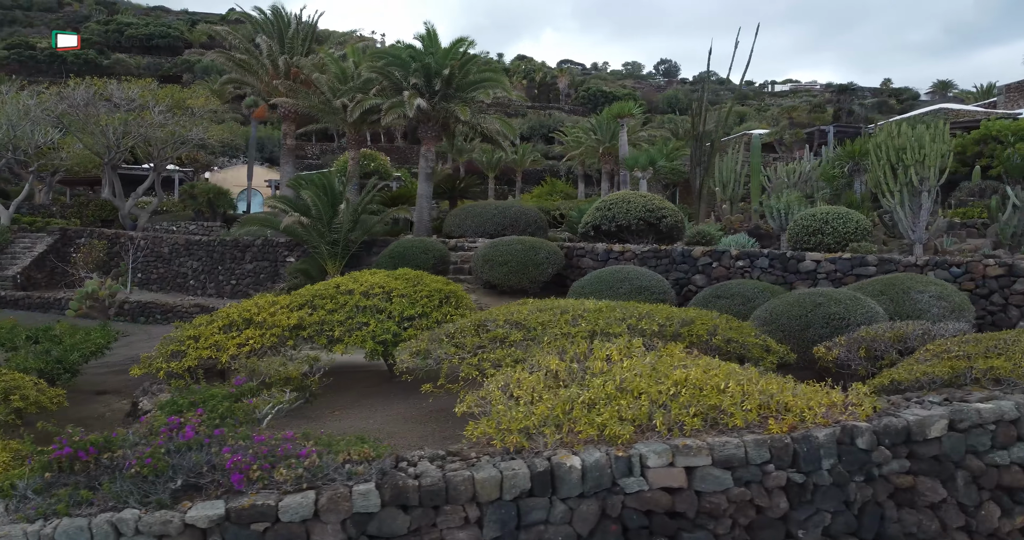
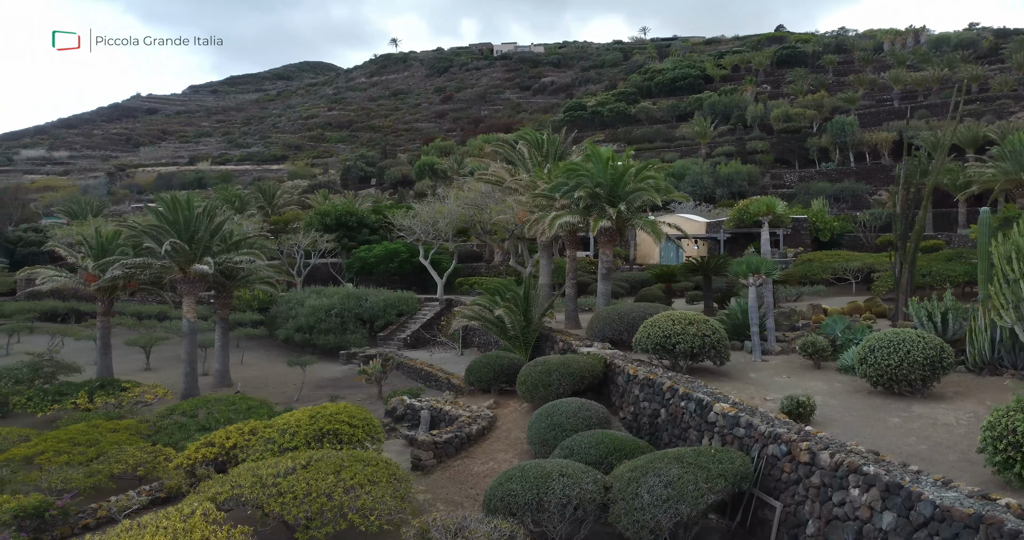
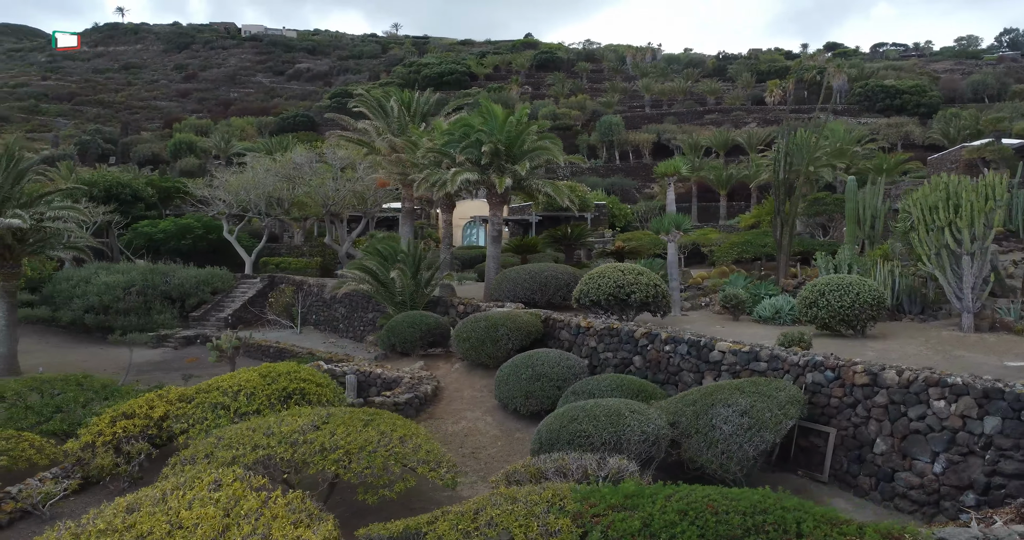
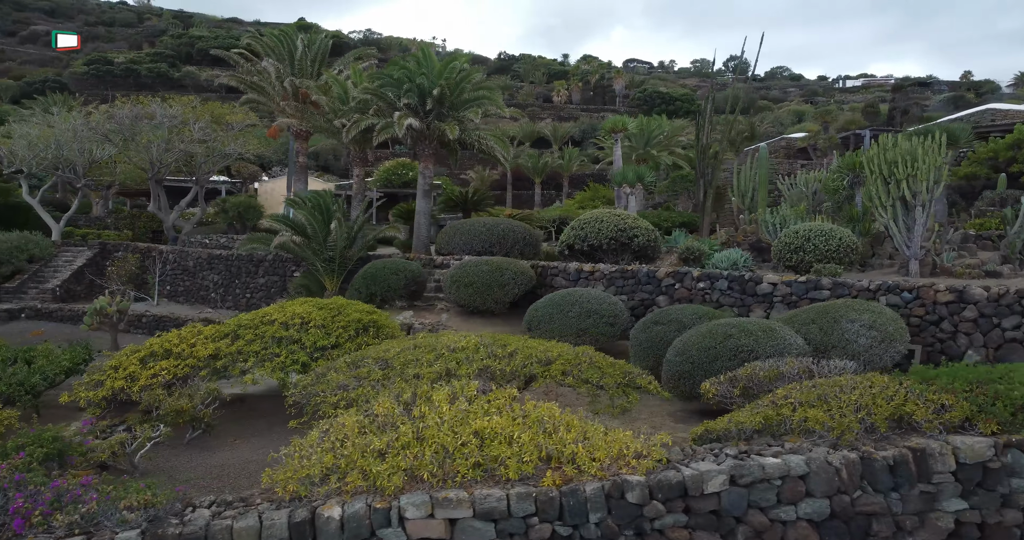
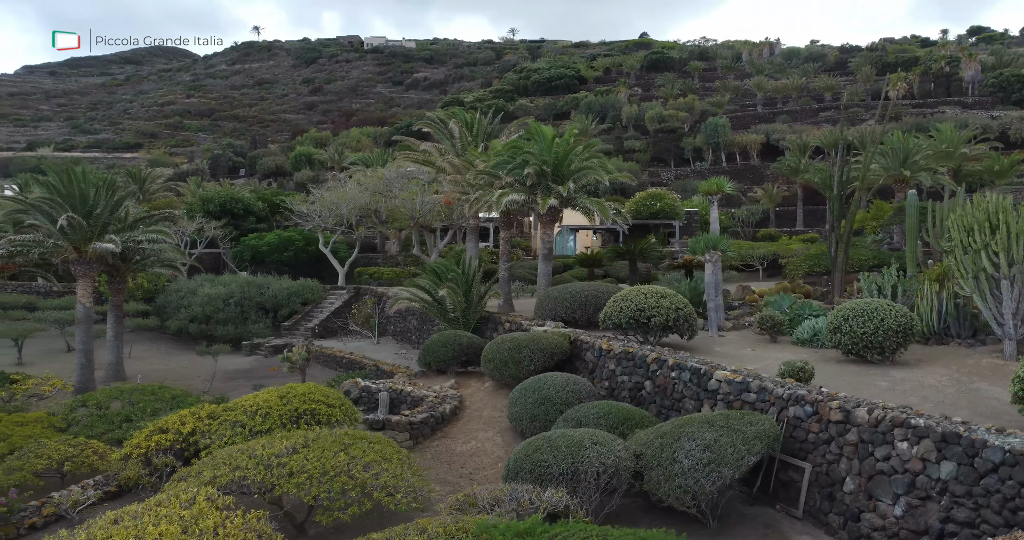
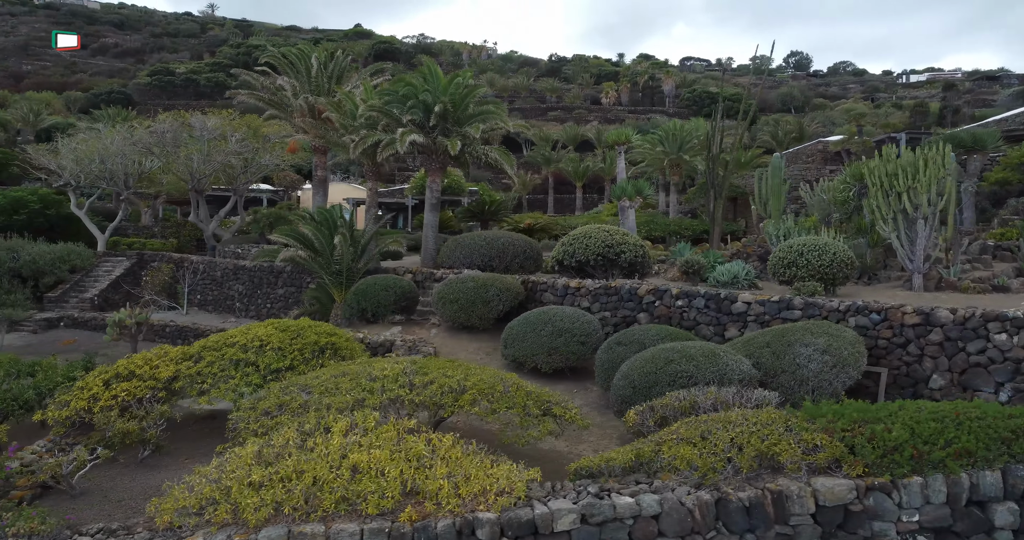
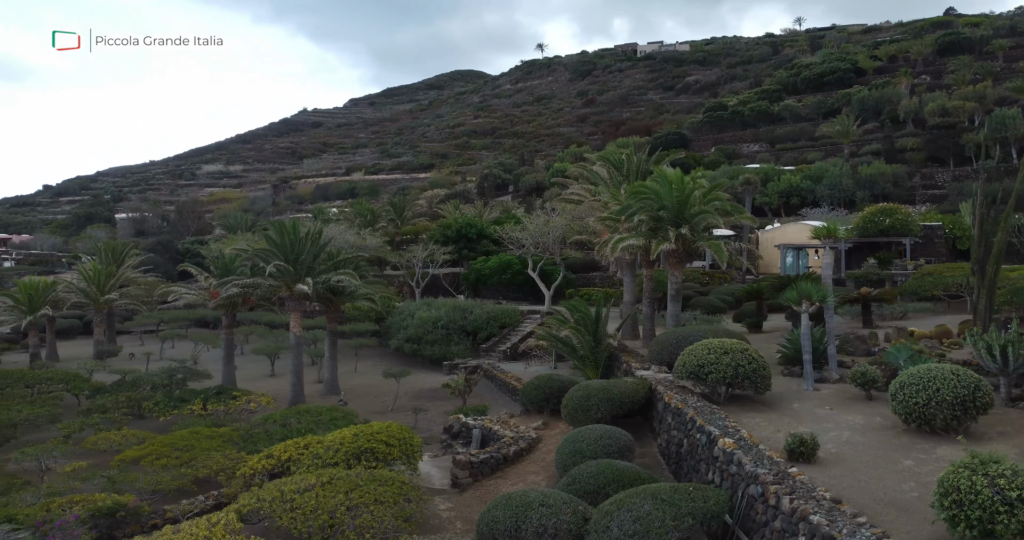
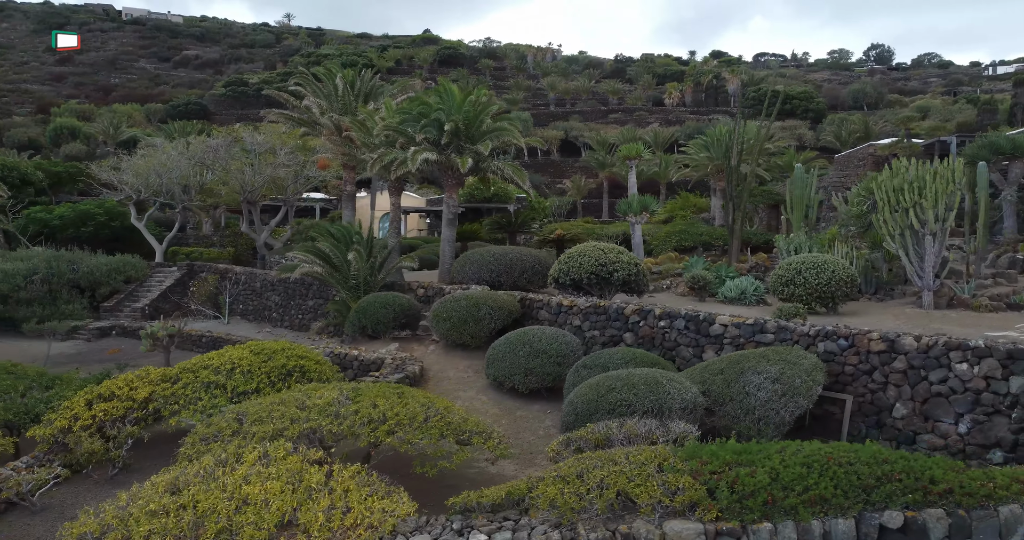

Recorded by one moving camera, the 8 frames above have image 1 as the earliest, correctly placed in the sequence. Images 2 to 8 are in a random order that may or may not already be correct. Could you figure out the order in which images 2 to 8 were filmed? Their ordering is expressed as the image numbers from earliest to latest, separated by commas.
4, 6, 8, 3, 5, 2, 7
